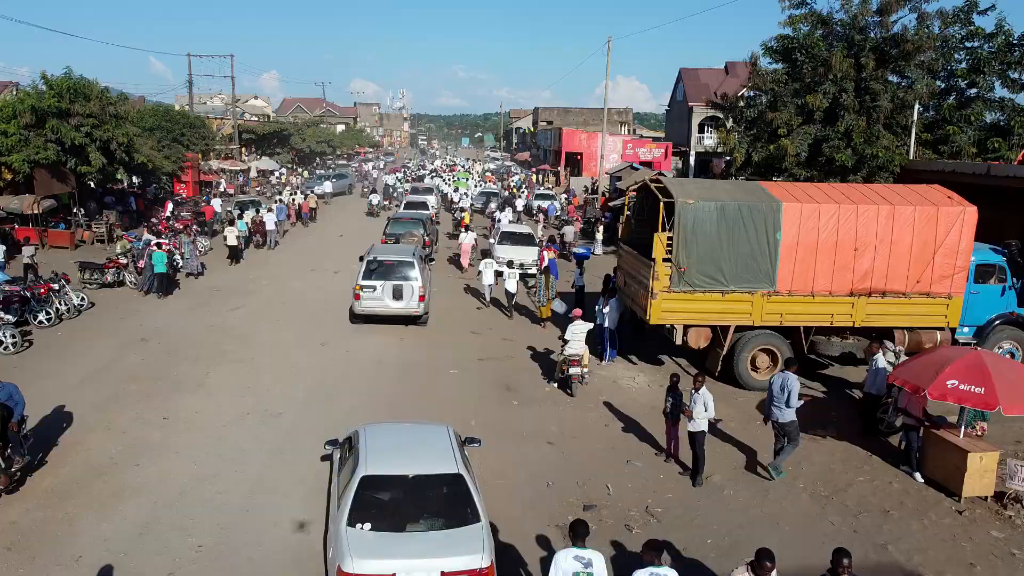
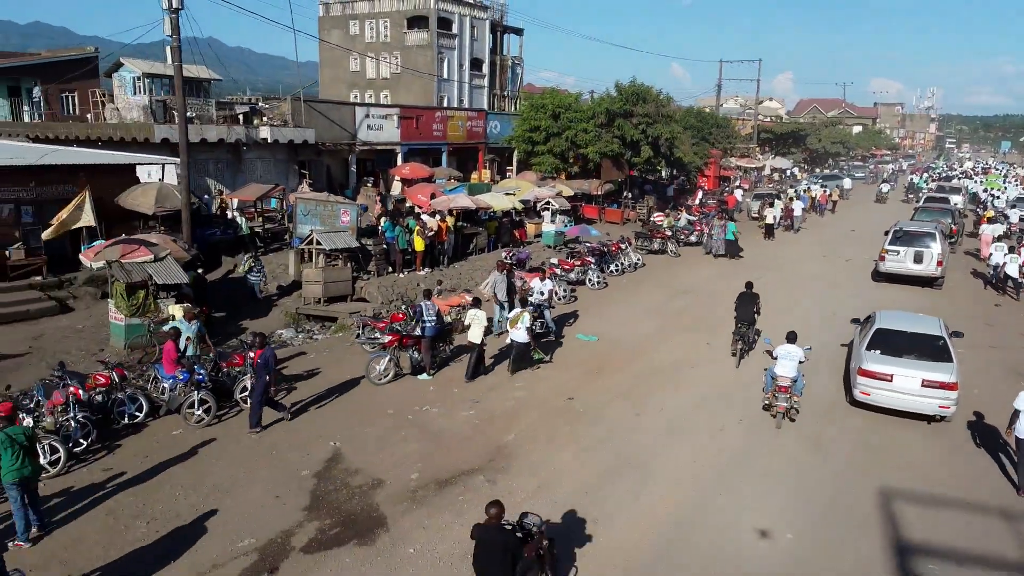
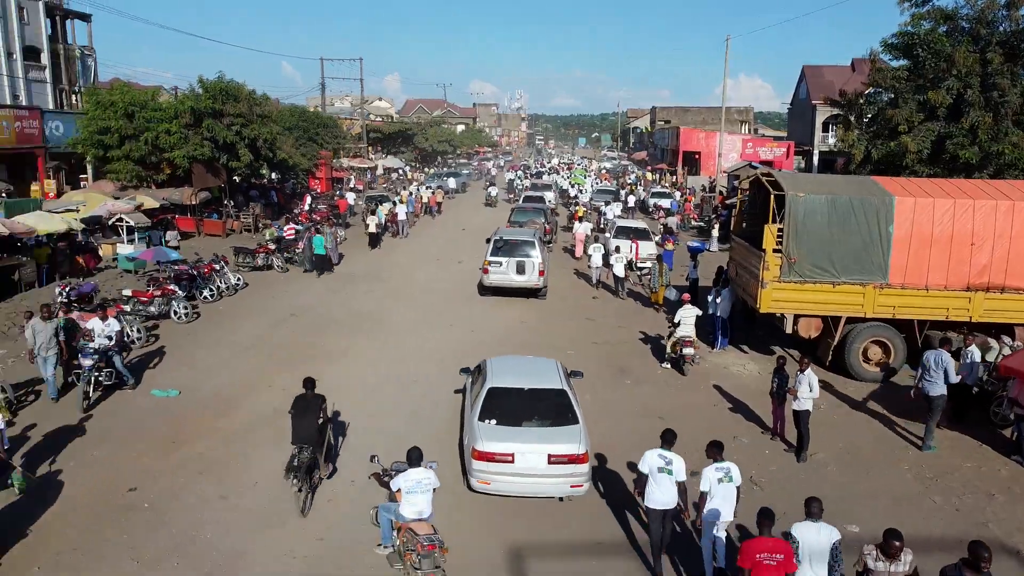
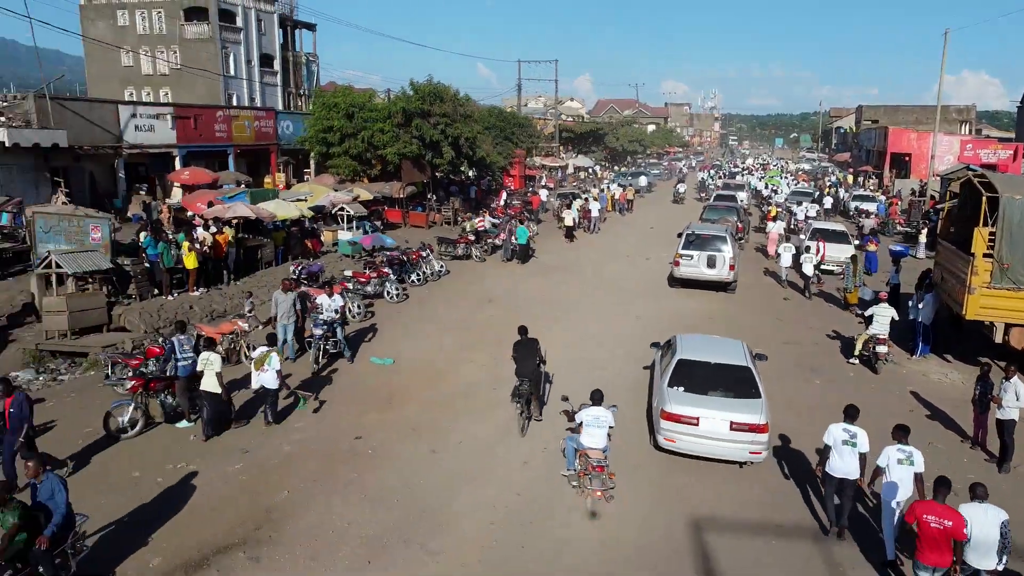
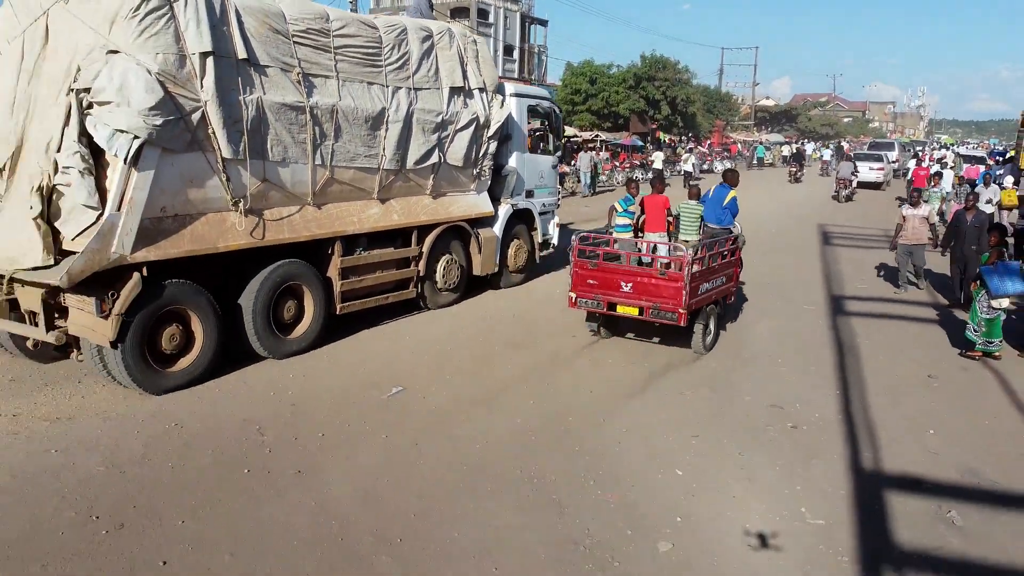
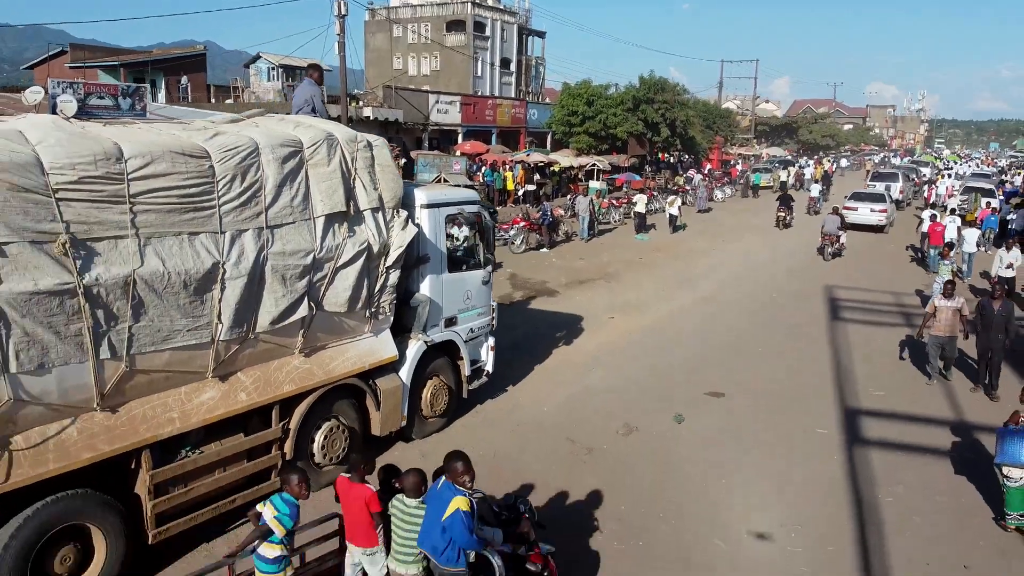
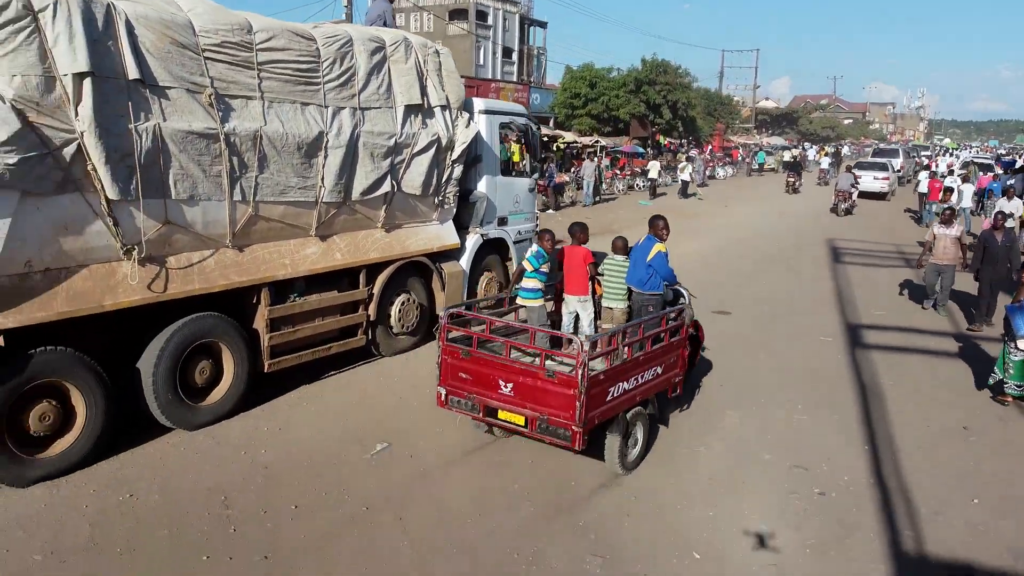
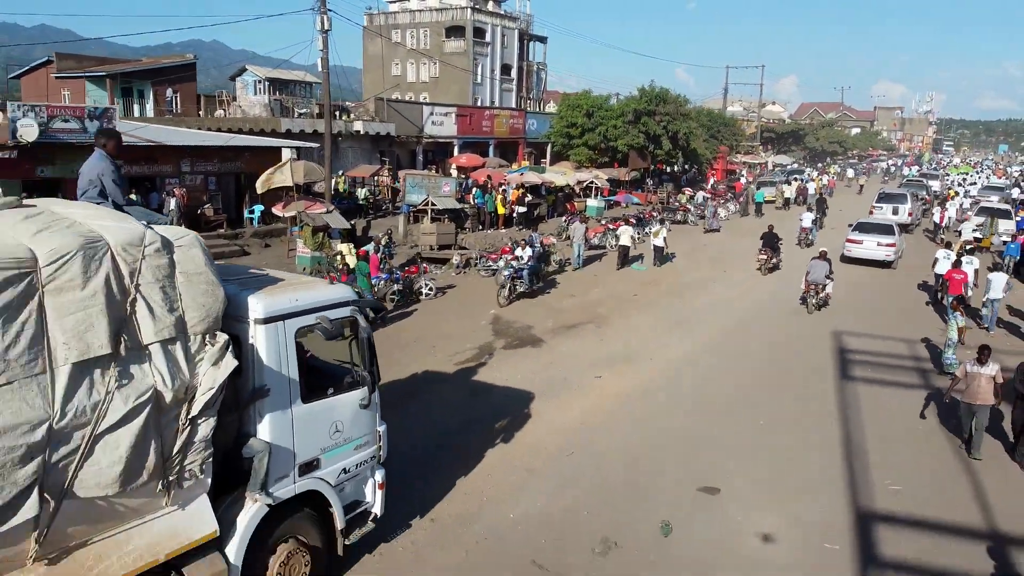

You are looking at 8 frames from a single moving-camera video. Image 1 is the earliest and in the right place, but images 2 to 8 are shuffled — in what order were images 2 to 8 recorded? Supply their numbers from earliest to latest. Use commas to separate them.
3, 4, 2, 8, 6, 7, 5
